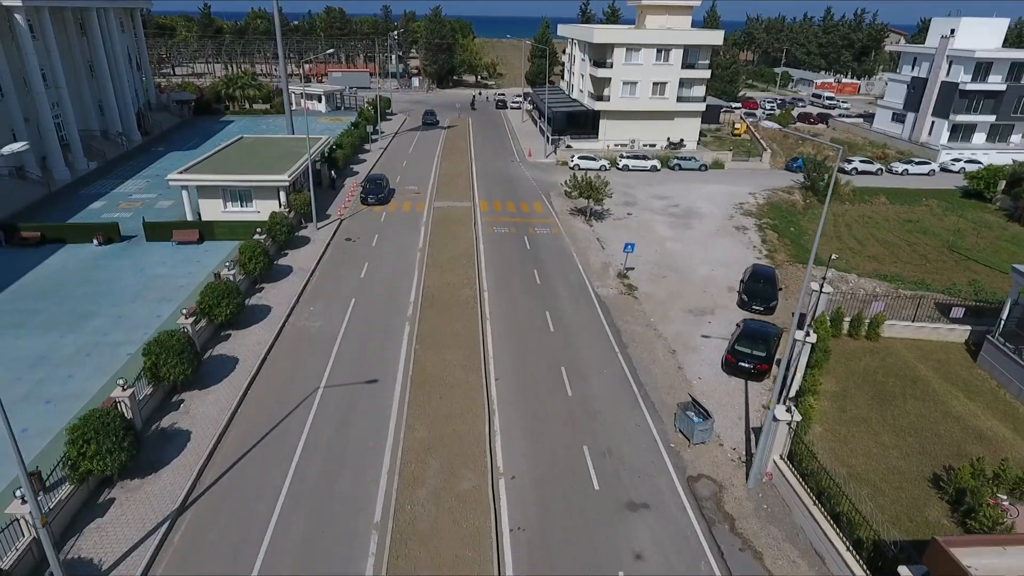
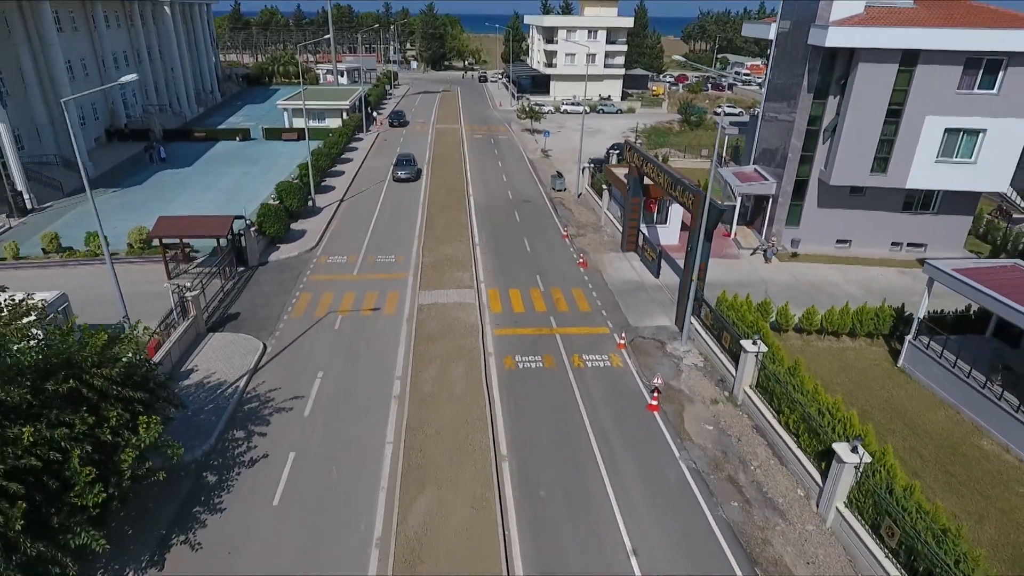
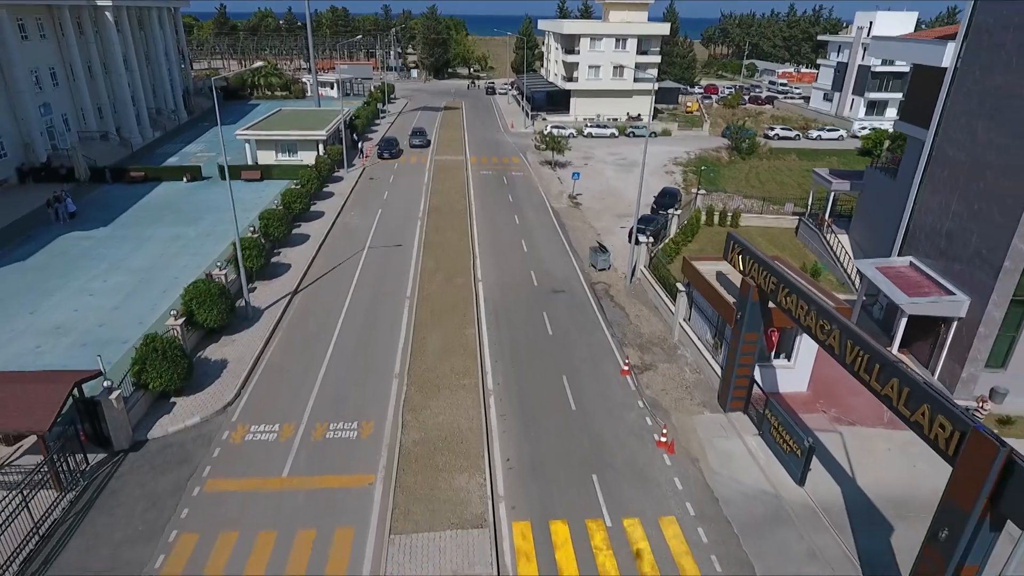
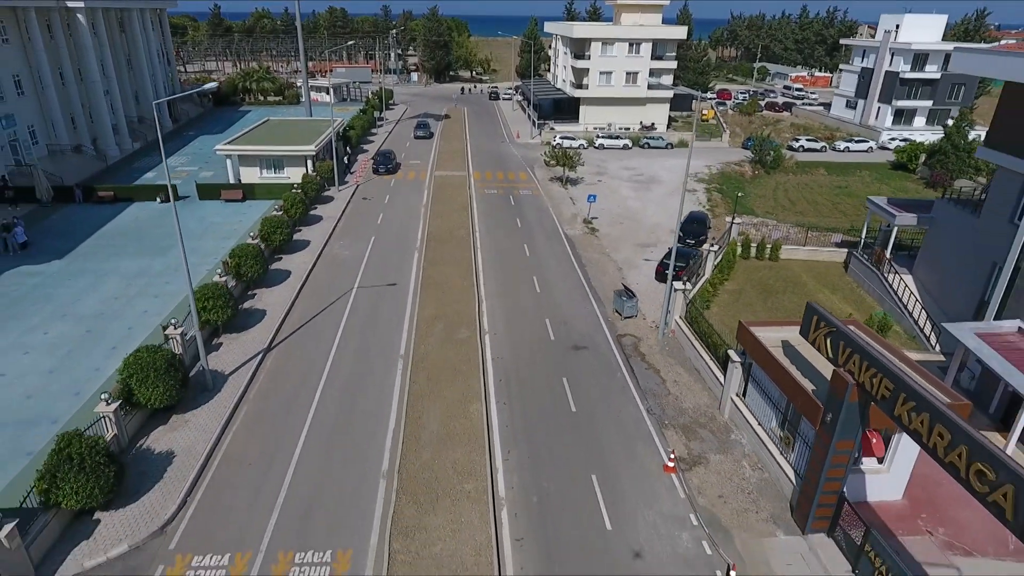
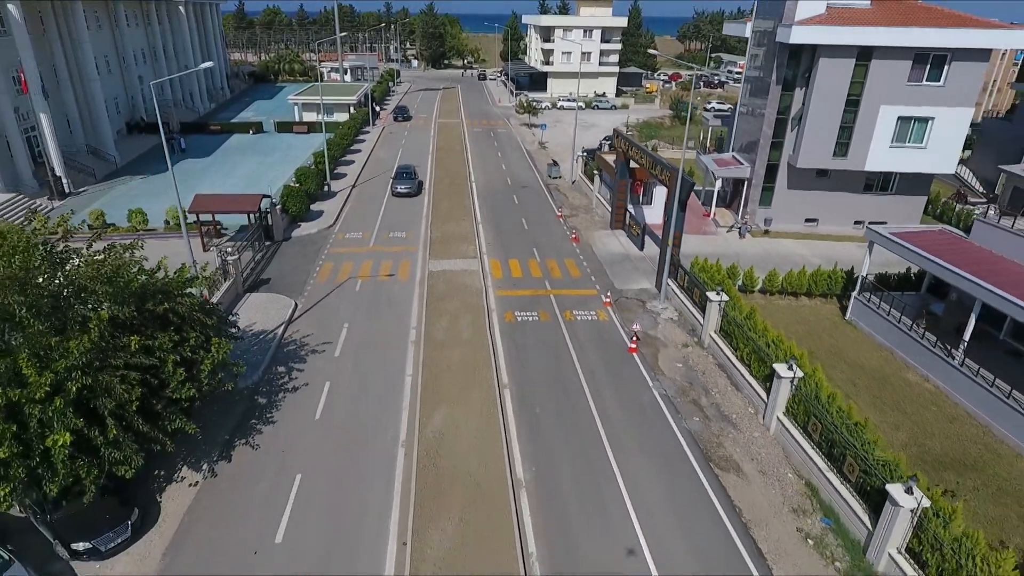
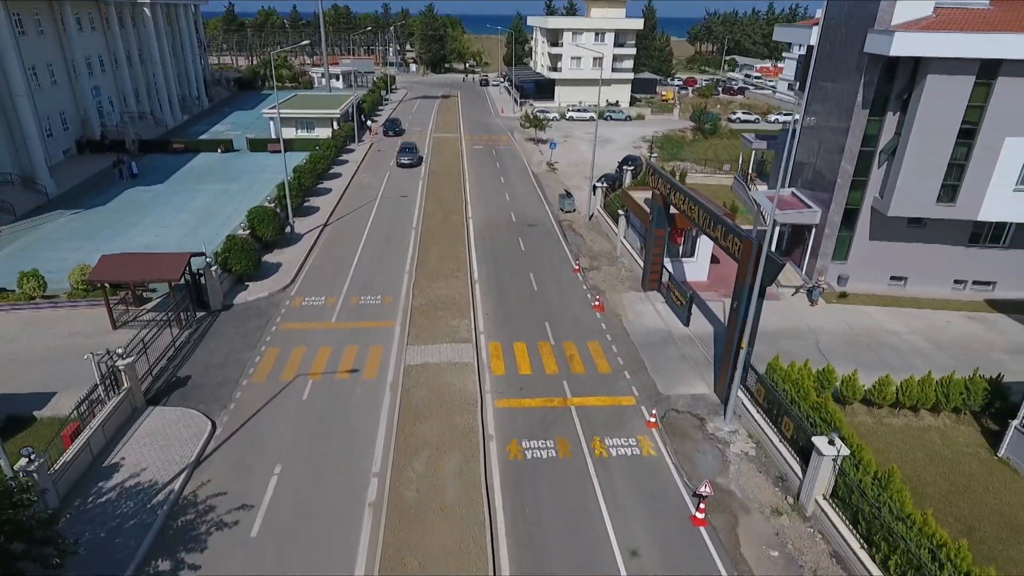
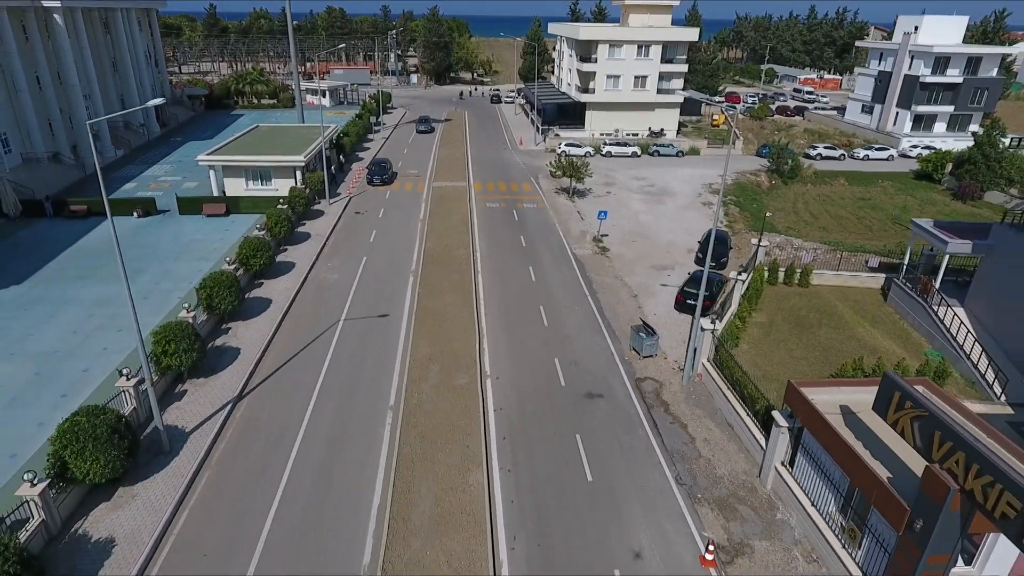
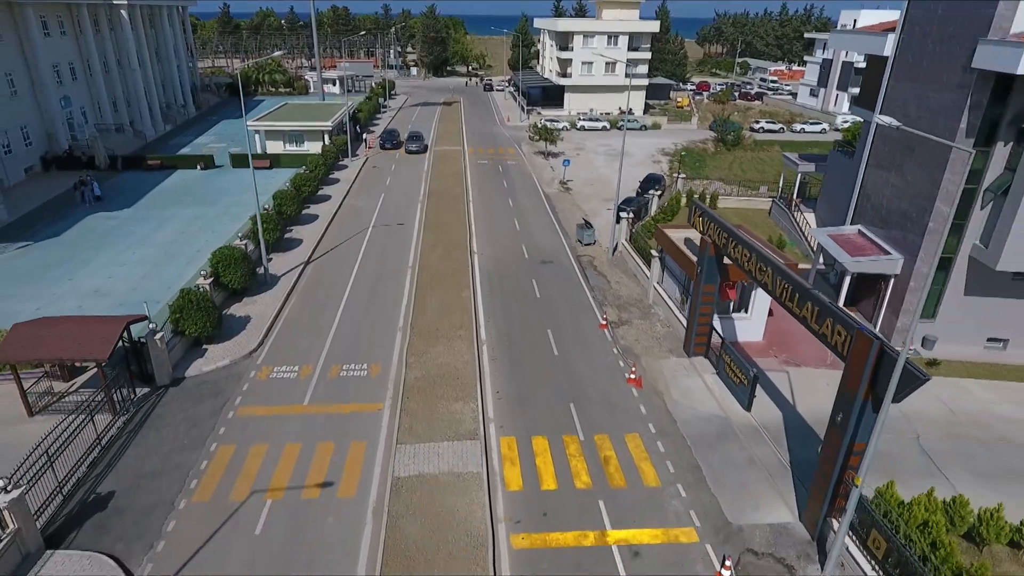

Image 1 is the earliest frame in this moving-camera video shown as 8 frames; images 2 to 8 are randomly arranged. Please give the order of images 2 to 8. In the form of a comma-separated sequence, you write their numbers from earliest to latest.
7, 4, 3, 8, 6, 2, 5
